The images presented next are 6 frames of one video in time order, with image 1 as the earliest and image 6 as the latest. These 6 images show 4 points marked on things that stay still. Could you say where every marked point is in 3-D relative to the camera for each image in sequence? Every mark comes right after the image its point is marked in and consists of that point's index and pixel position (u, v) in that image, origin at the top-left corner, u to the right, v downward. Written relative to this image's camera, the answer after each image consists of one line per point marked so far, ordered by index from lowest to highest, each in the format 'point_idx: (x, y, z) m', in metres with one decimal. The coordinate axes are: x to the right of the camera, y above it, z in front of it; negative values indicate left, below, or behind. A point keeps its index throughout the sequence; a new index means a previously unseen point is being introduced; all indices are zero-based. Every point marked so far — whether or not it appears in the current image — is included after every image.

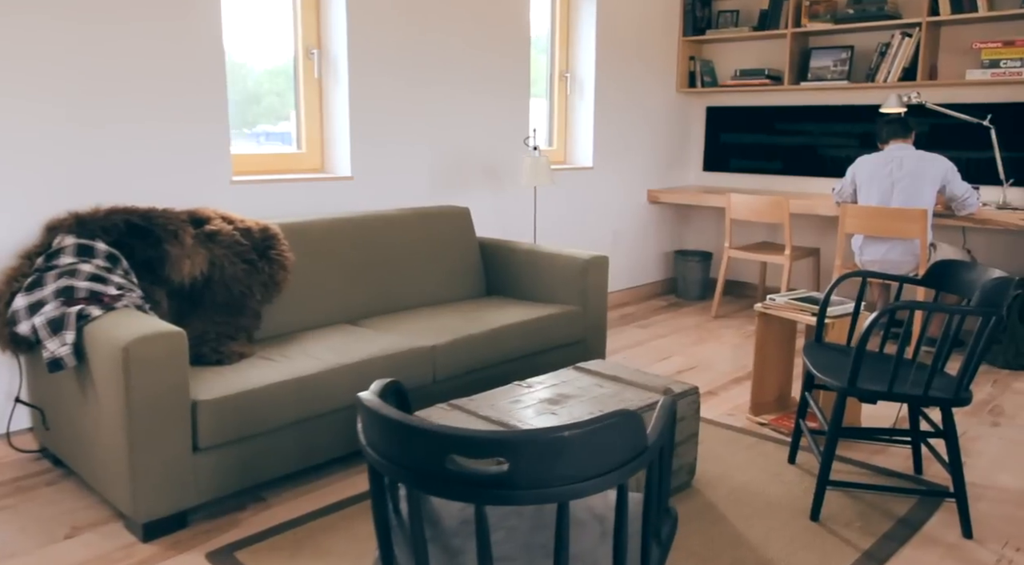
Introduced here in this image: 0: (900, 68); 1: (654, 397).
0: (+2.1, +1.2, +4.5) m
1: (+0.4, -0.3, +2.4) m
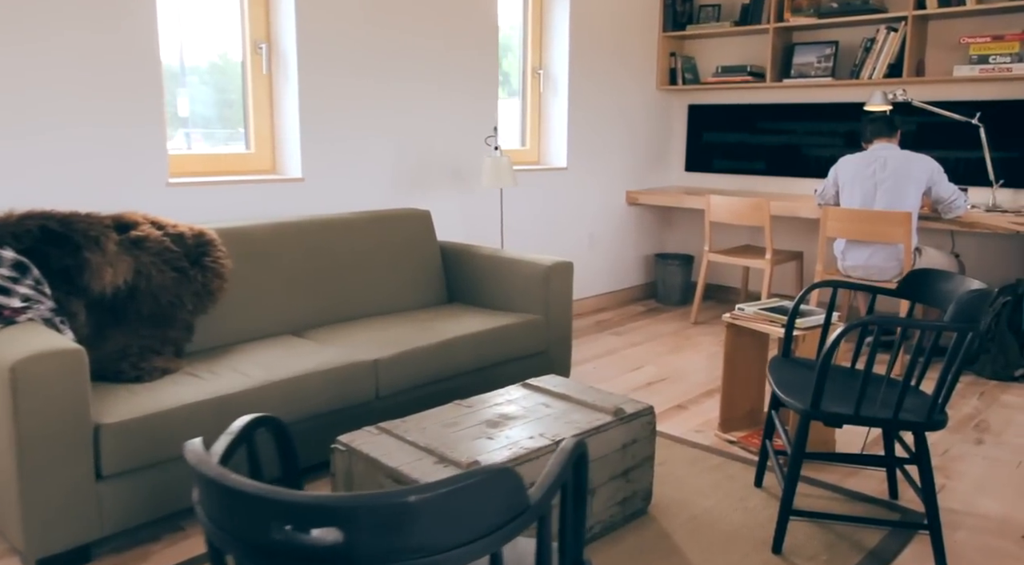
0: (+1.9, +1.1, +4.3) m
1: (+0.2, -0.4, +2.2) m
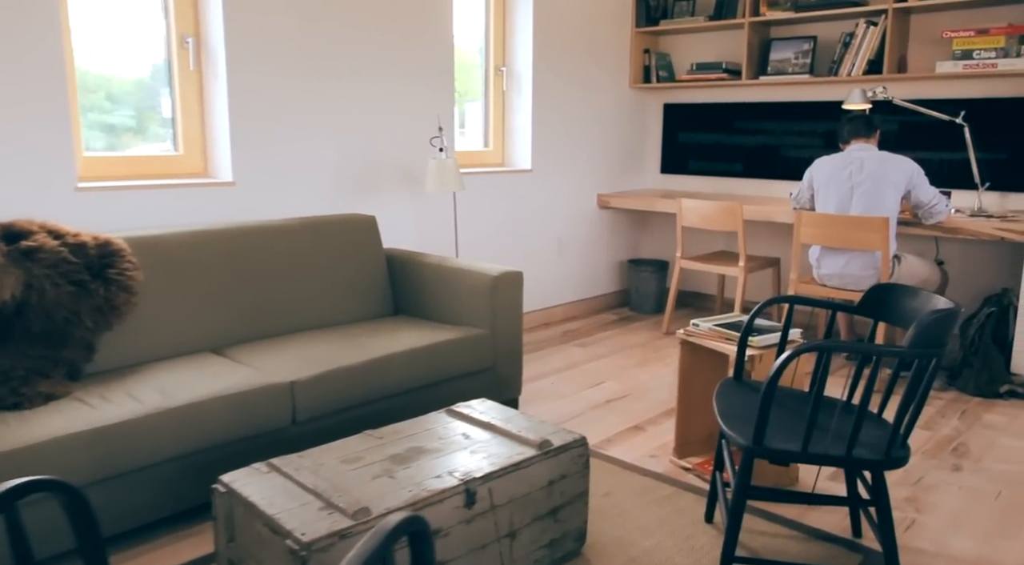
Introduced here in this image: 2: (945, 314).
0: (+1.7, +1.1, +4.0) m
1: (0.0, -0.4, +1.9) m
2: (+0.9, -0.1, +1.8) m
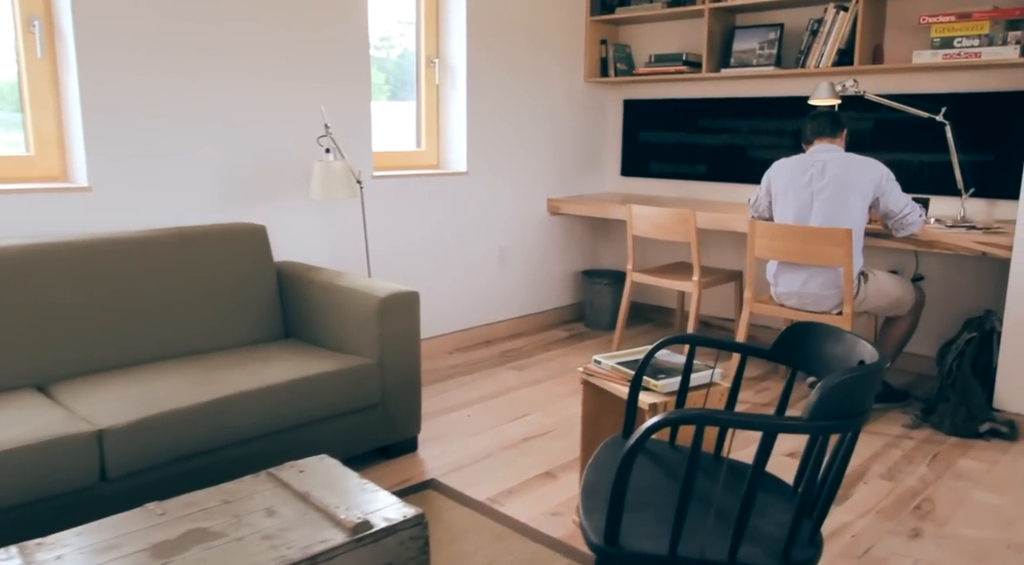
0: (+1.4, +1.0, +3.6) m
1: (-0.3, -0.5, +1.5) m
2: (+0.6, -0.1, +1.3) m
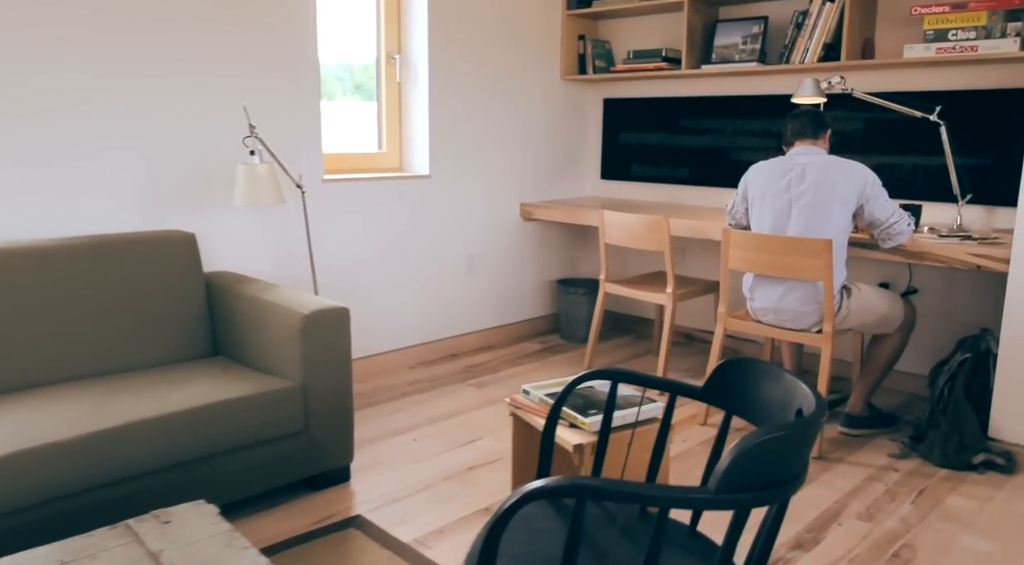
0: (+1.2, +1.0, +3.3) m
1: (-0.5, -0.5, +1.3) m
2: (+0.4, -0.2, +1.1) m
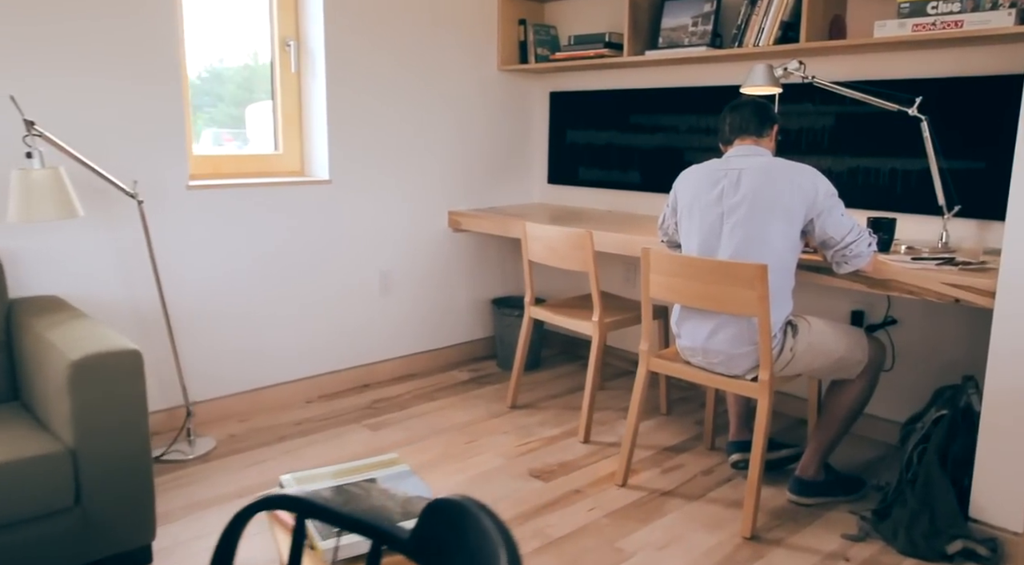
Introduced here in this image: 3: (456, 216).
0: (+0.9, +0.9, +2.7) m
1: (-1.0, -0.6, +0.8) m
2: (-0.1, -0.3, +0.5) m
3: (-0.2, +0.3, +3.7) m
